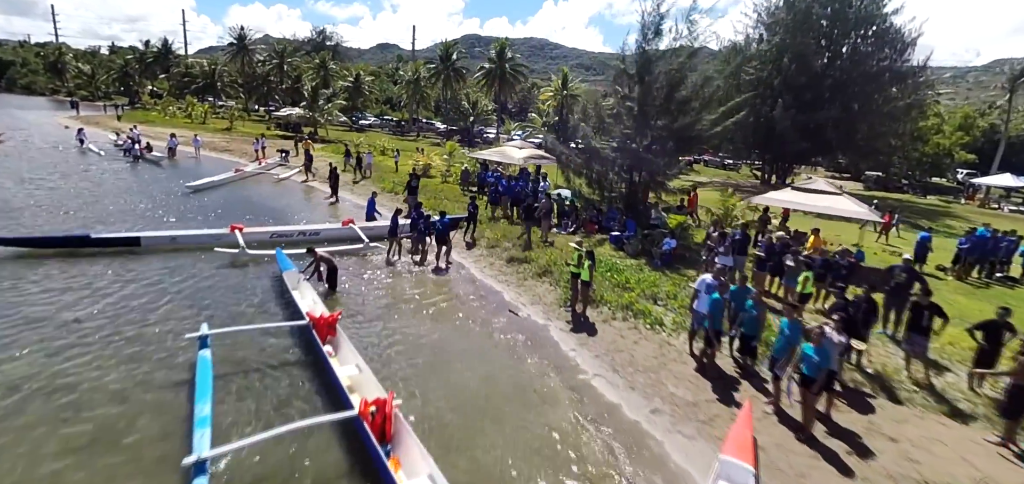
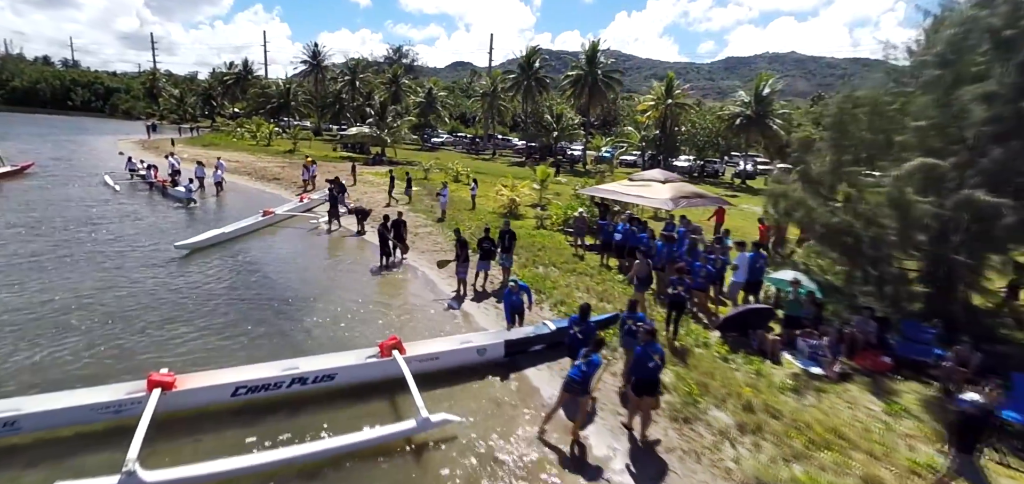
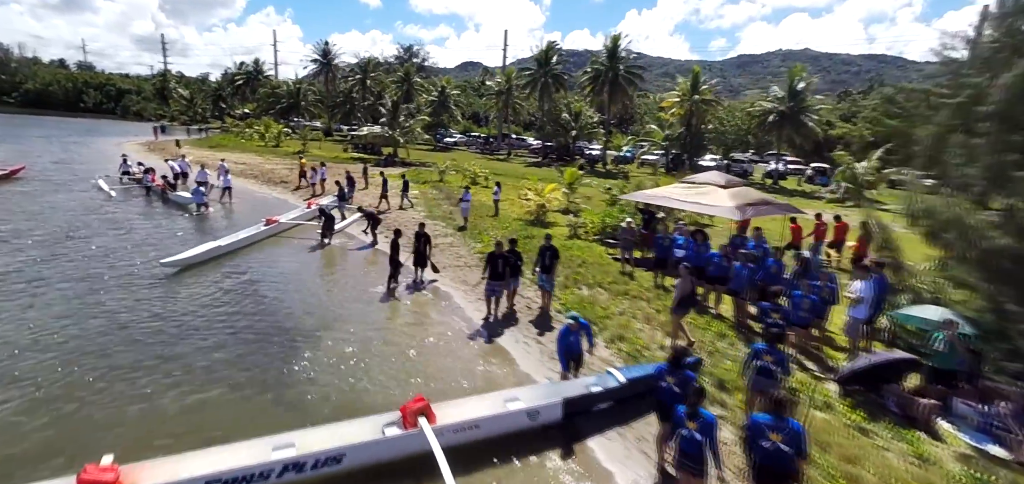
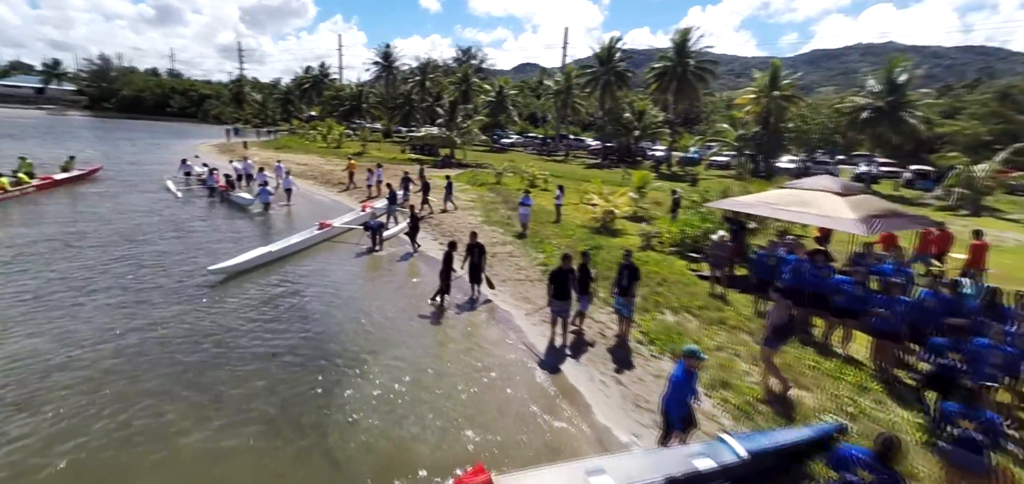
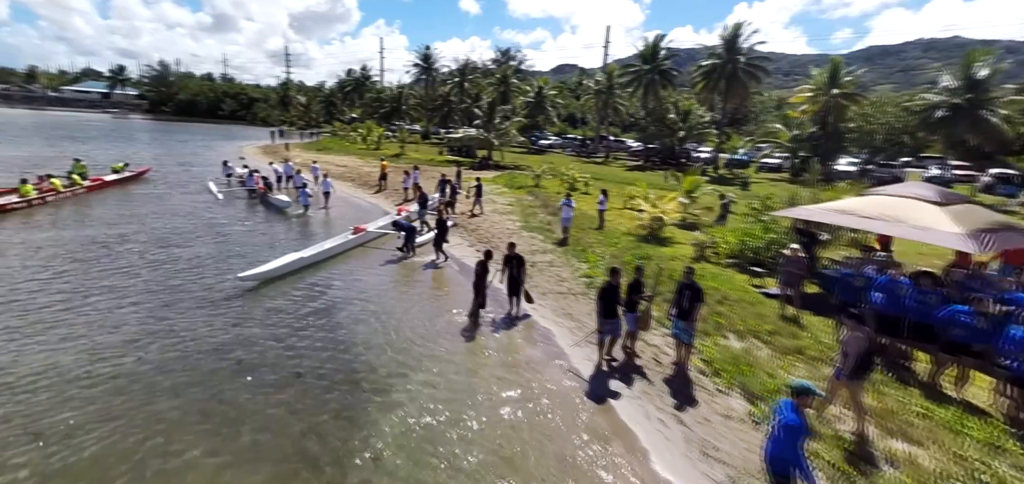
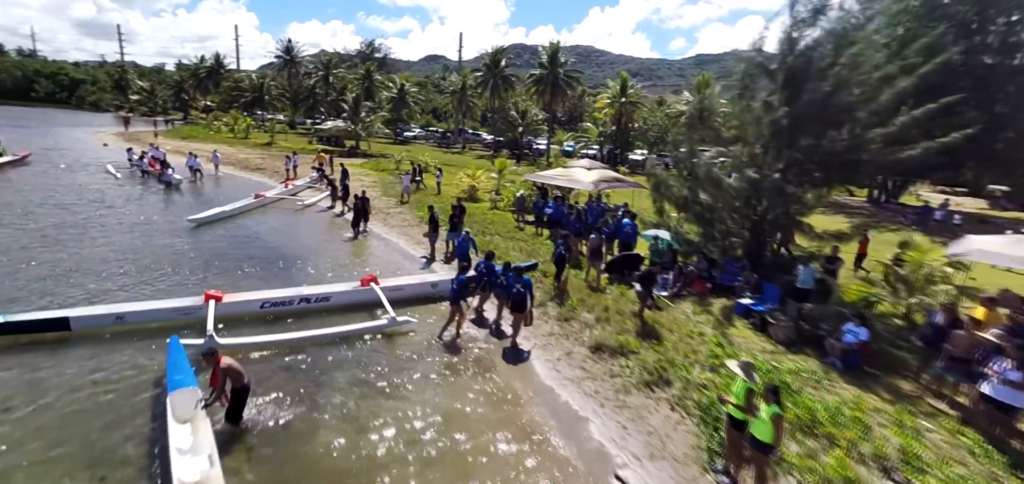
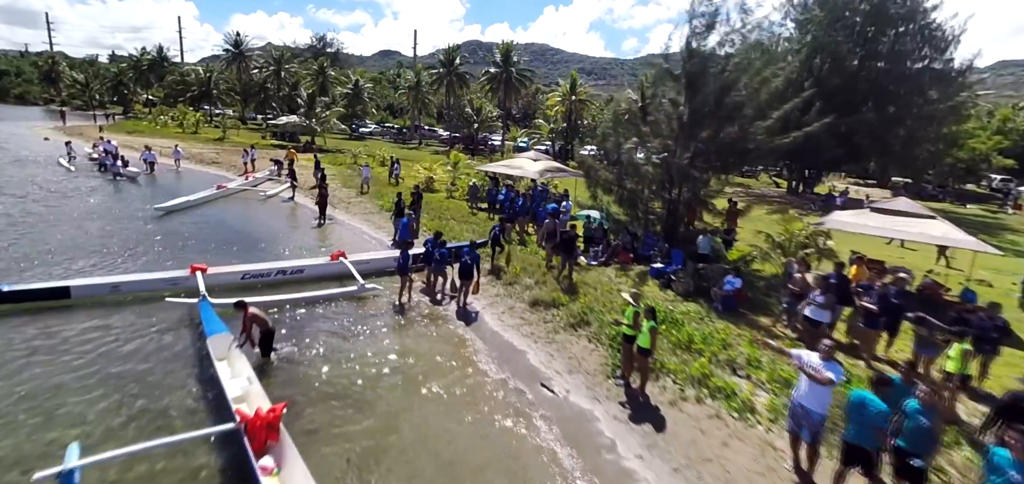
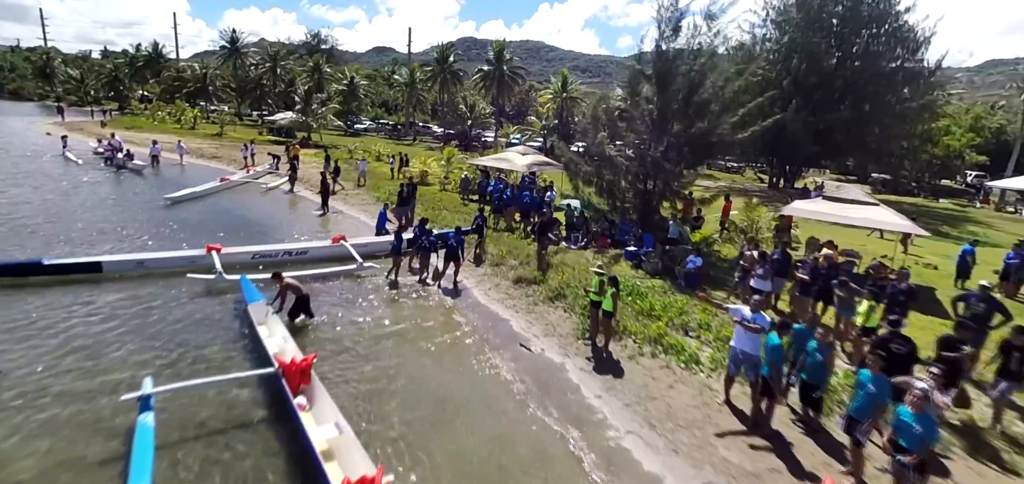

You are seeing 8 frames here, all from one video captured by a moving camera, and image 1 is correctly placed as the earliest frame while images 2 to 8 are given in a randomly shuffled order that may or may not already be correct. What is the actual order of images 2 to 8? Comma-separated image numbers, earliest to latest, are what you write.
8, 7, 6, 2, 3, 4, 5
